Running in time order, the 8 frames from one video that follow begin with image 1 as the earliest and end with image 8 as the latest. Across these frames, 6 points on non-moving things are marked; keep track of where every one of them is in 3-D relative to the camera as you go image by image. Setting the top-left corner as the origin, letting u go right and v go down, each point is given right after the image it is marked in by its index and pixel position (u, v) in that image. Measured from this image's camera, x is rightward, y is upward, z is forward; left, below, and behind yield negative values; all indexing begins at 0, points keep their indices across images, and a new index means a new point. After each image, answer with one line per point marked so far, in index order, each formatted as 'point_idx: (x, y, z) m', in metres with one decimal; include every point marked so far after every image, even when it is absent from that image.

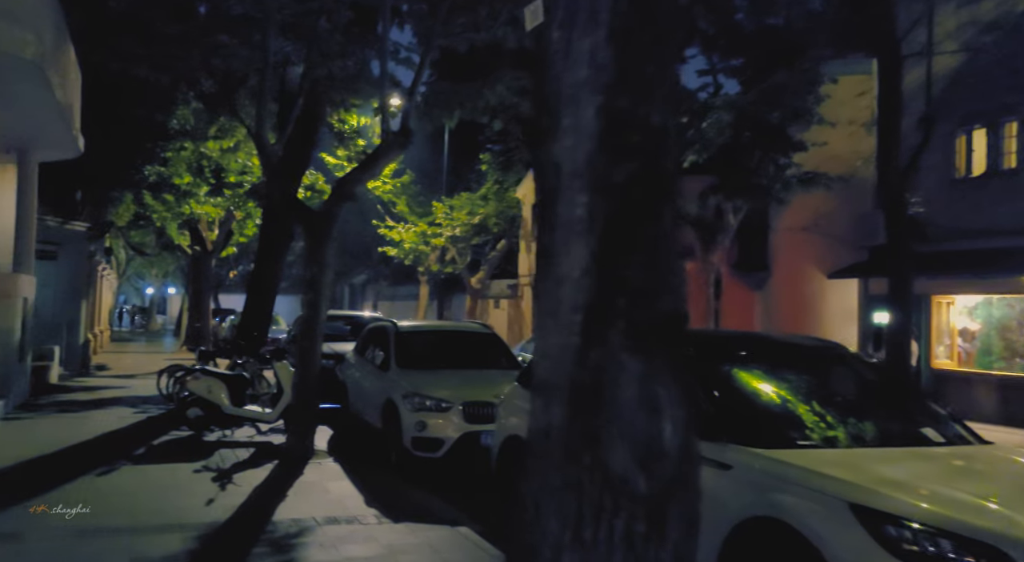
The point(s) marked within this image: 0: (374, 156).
0: (-1.8, +1.6, +9.7) m
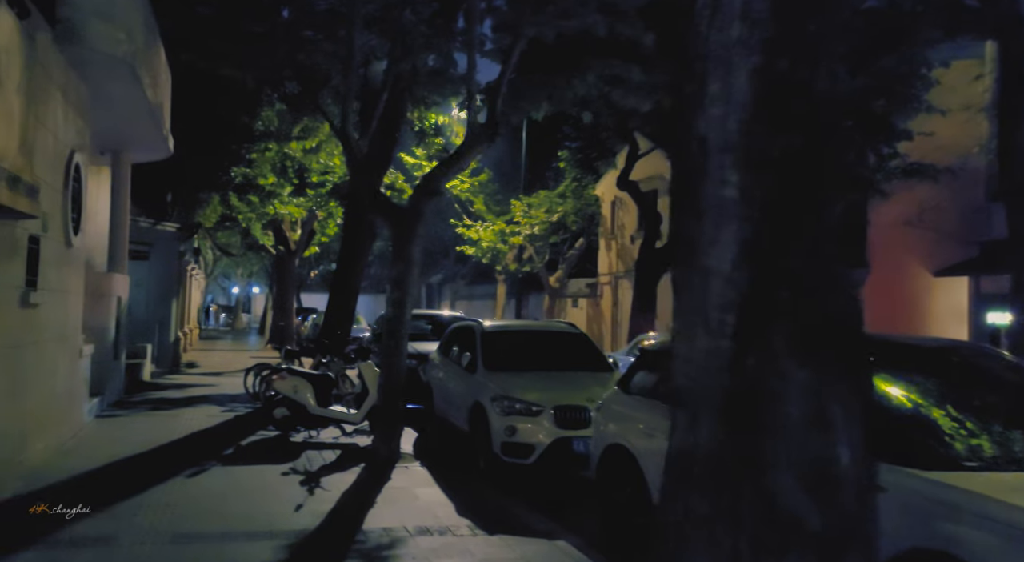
0: (-0.7, +1.7, +9.4) m
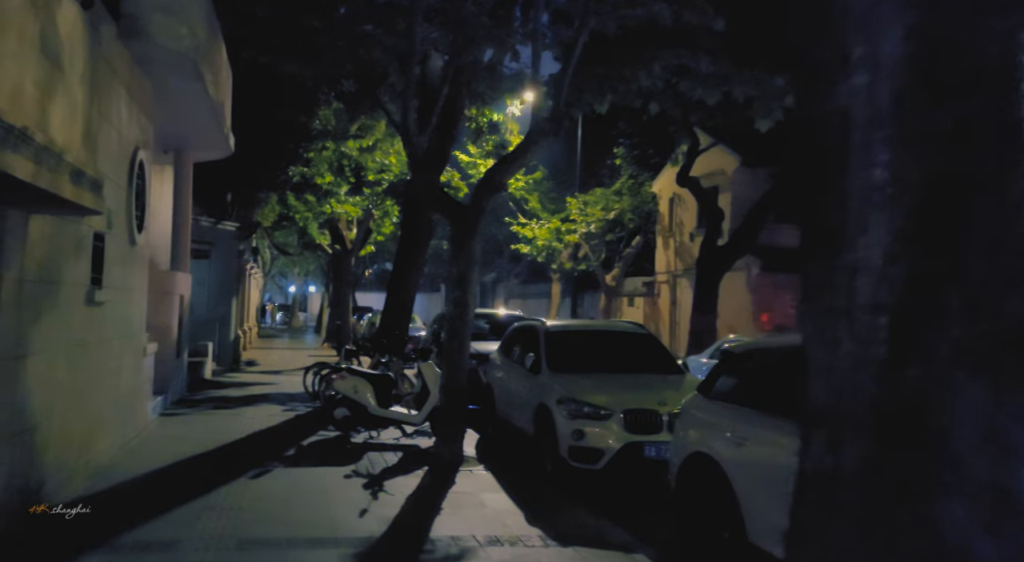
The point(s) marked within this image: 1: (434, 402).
0: (+0.2, +1.7, +9.0) m
1: (-1.1, -1.6, +10.0) m
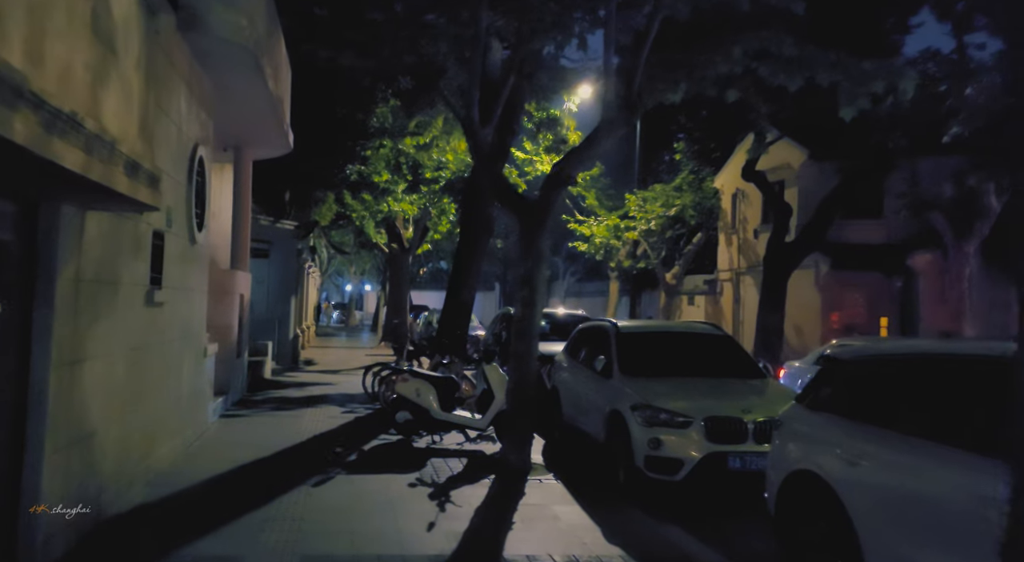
0: (+1.0, +1.7, +8.5) m
1: (-0.2, -1.6, +9.5) m
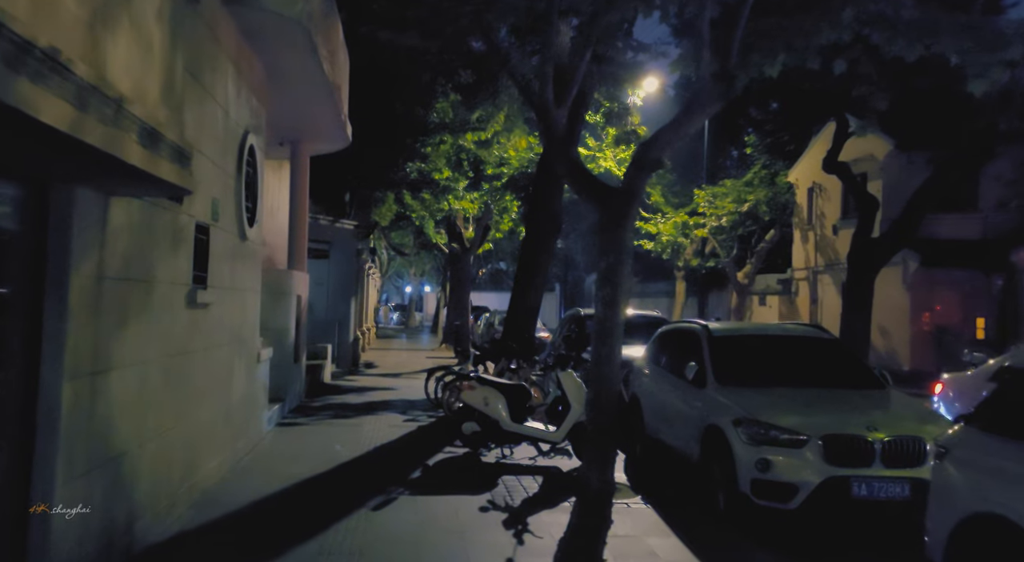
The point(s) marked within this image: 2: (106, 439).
0: (+1.8, +1.7, +7.5) m
1: (+0.7, -1.6, +8.6) m
2: (-2.3, -0.9, +4.2) m
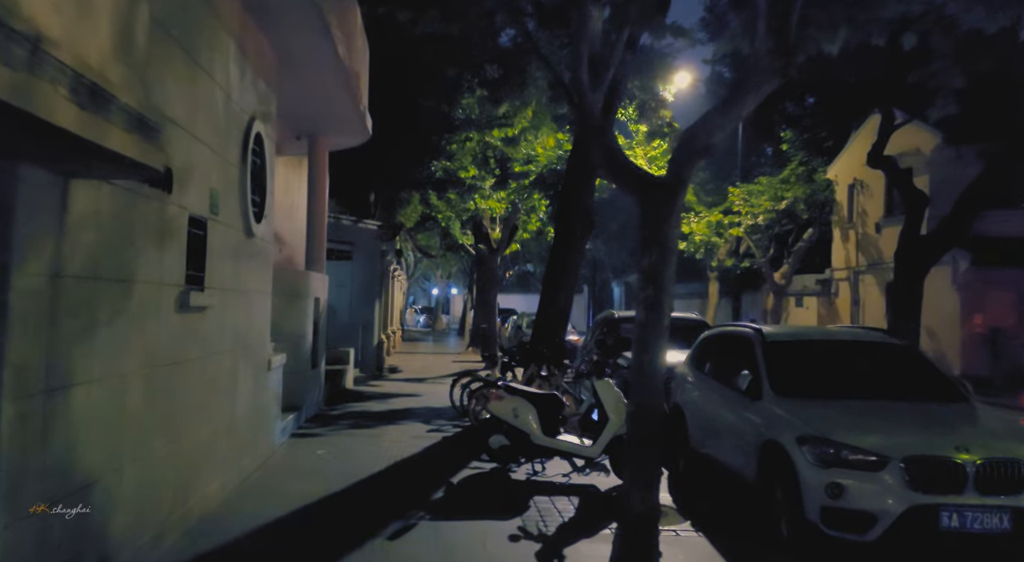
0: (+2.1, +1.7, +6.7) m
1: (+1.1, -1.6, +7.8) m
2: (-2.2, -0.9, +3.5) m
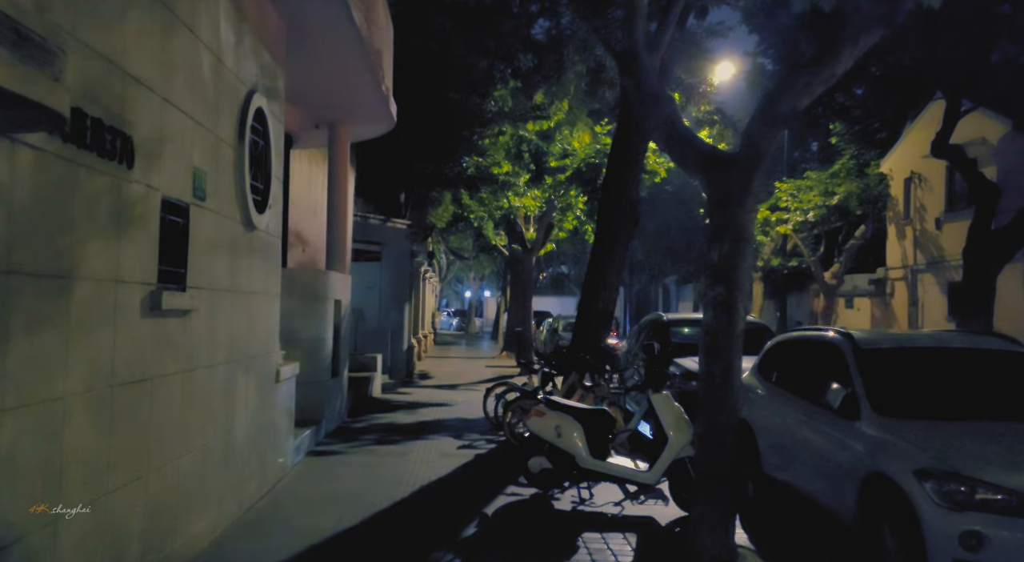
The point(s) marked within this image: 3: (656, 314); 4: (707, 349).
0: (+2.4, +1.8, +5.6) m
1: (+1.5, -1.6, +6.7) m
2: (-2.0, -0.9, +2.6) m
3: (+2.4, -0.5, +12.3) m
4: (+1.5, -0.5, +5.5) m
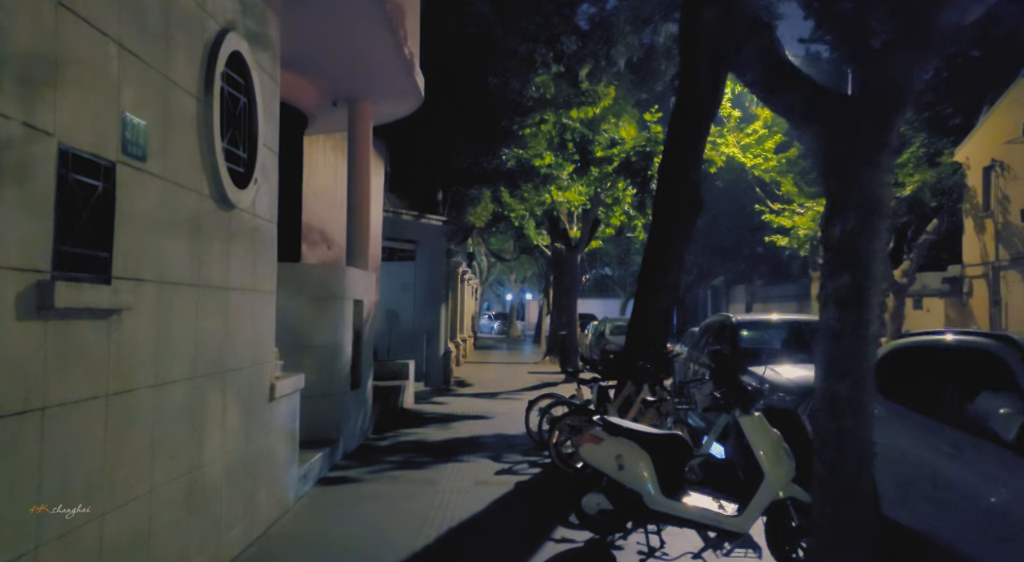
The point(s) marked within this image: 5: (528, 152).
0: (+2.7, +1.9, +4.1) m
1: (+1.8, -1.5, +5.2) m
2: (-1.8, -0.8, +1.3) m
3: (+3.1, -0.5, +10.8) m
4: (+1.8, -0.4, +4.0) m
5: (+0.4, +3.2, +18.0) m
